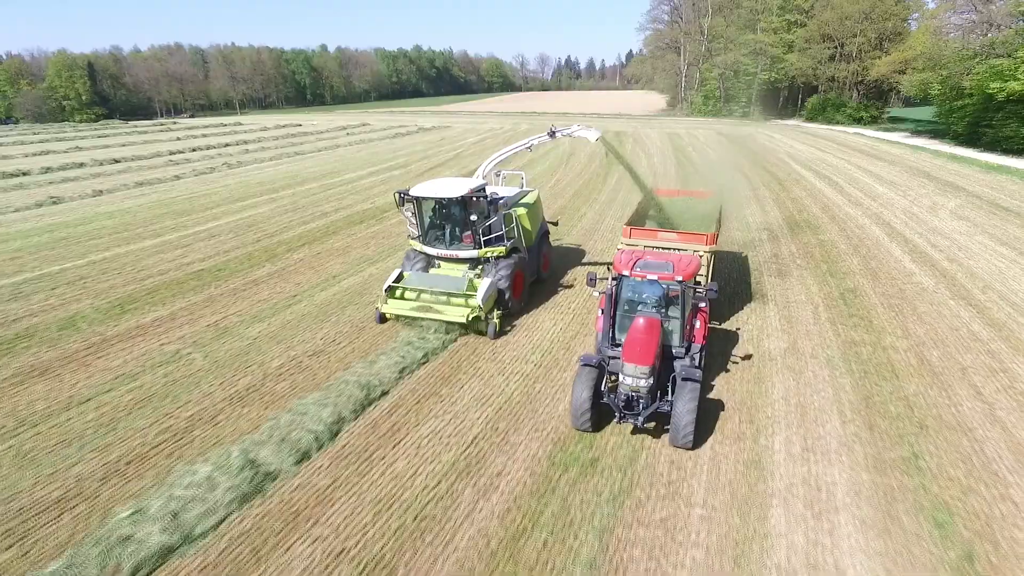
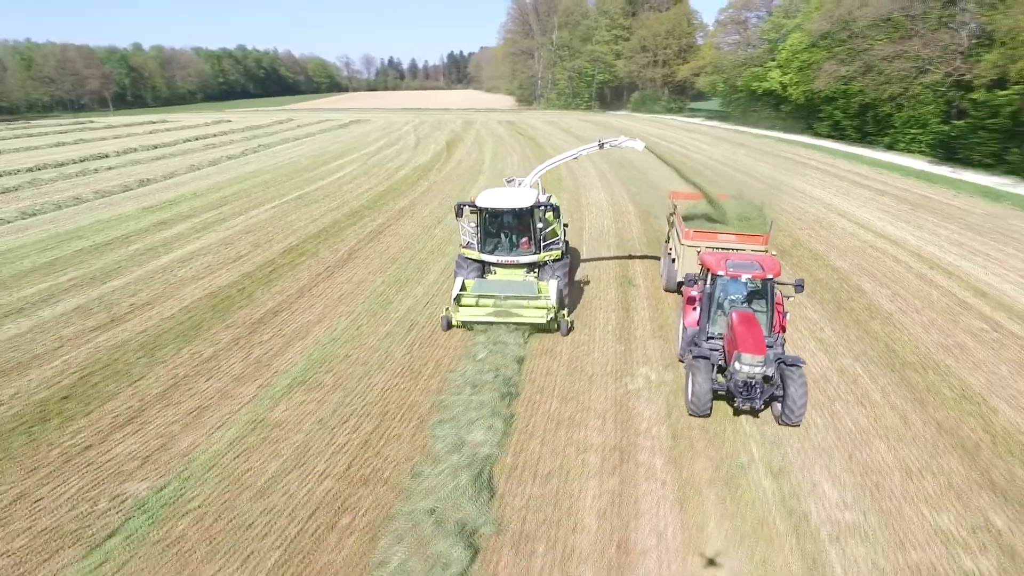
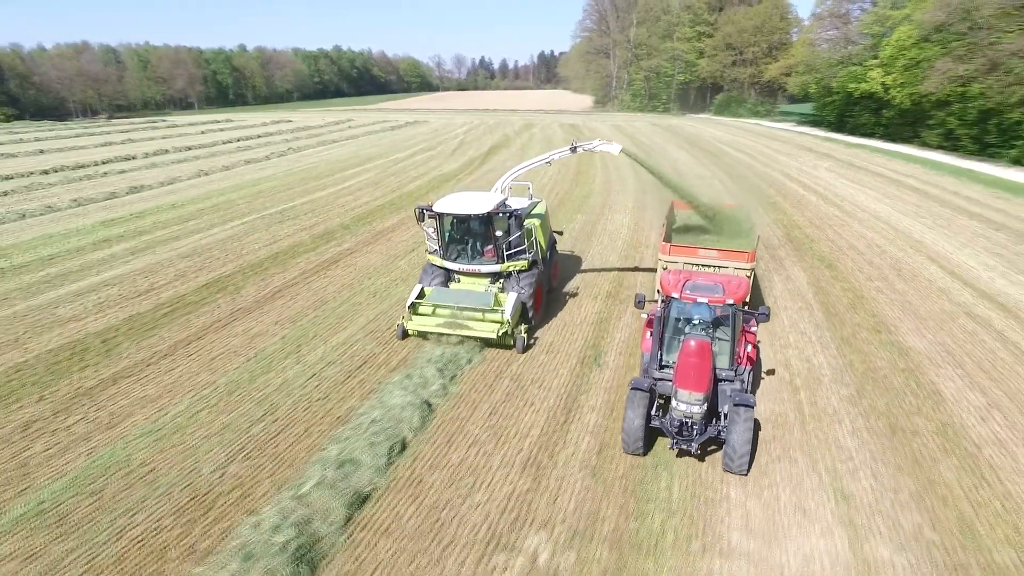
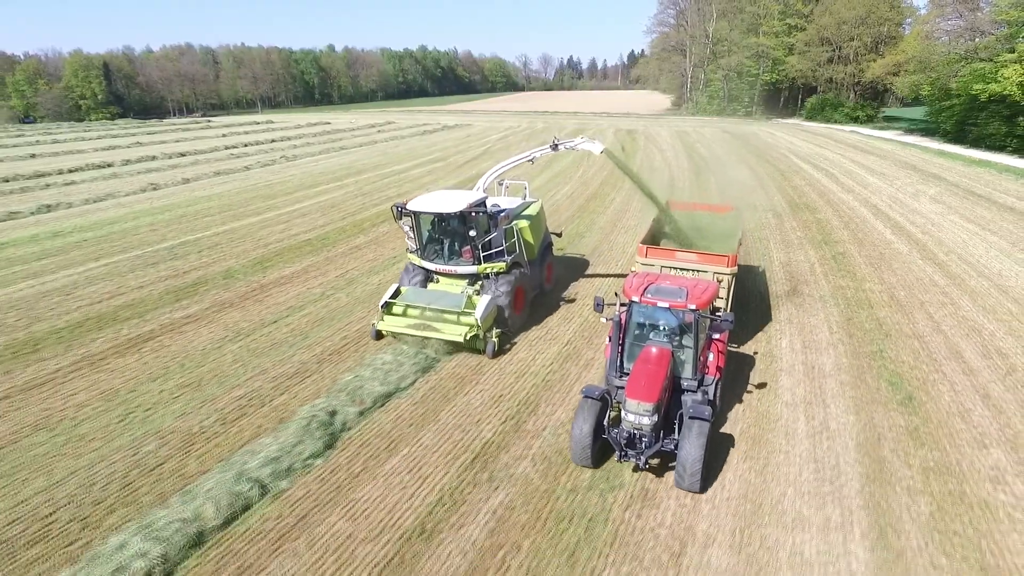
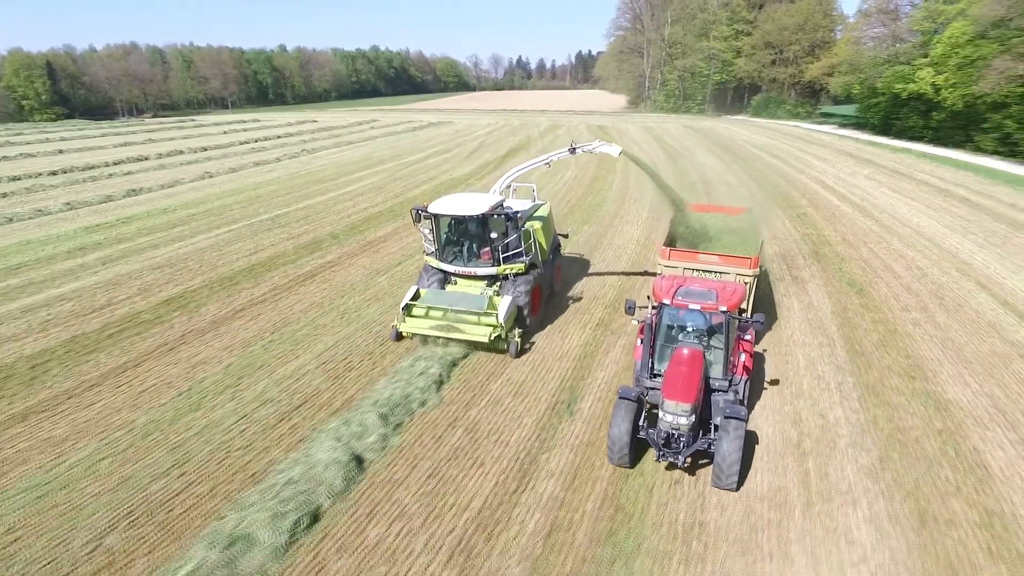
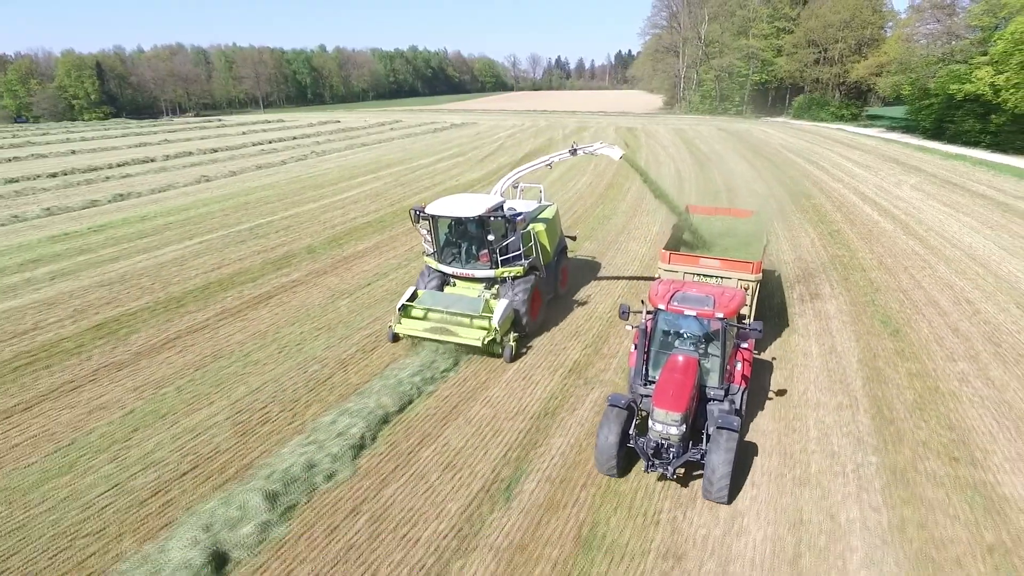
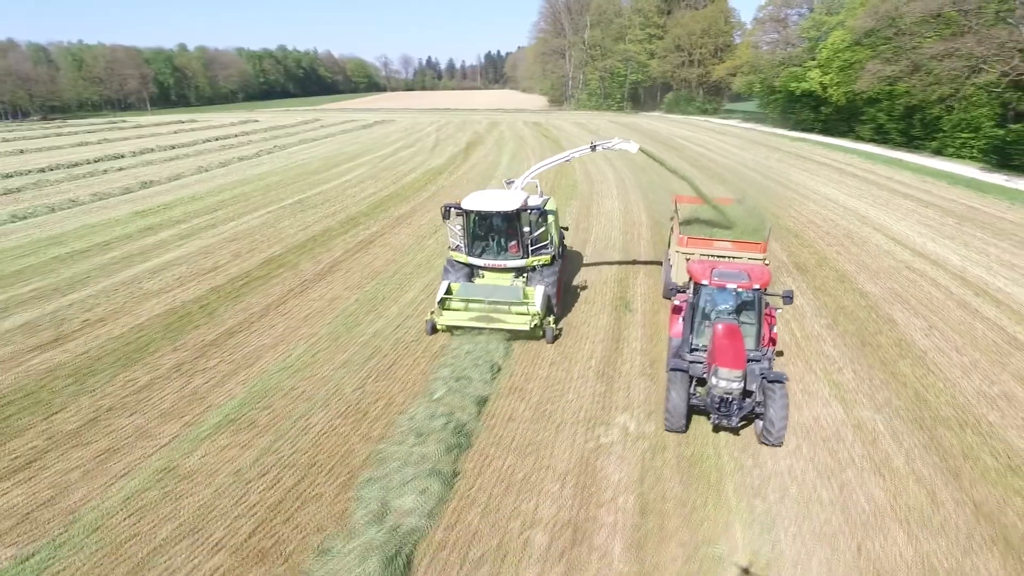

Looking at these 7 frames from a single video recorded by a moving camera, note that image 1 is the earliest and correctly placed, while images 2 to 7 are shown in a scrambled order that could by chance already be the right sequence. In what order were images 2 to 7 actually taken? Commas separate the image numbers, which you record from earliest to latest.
4, 6, 5, 3, 7, 2
